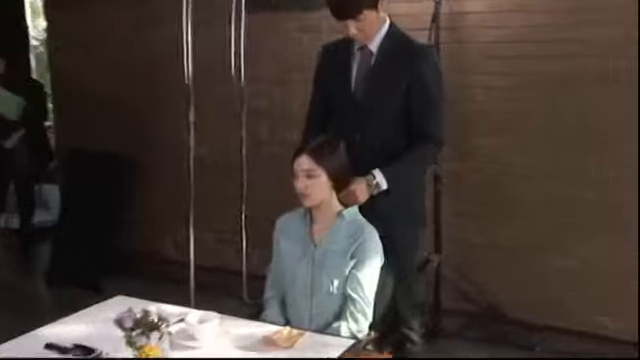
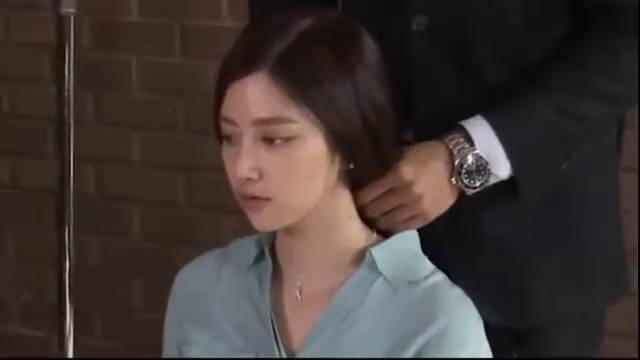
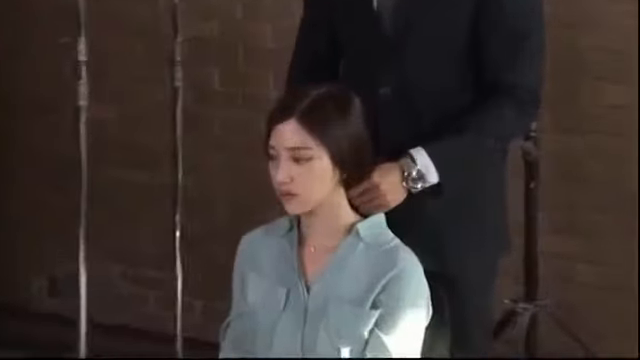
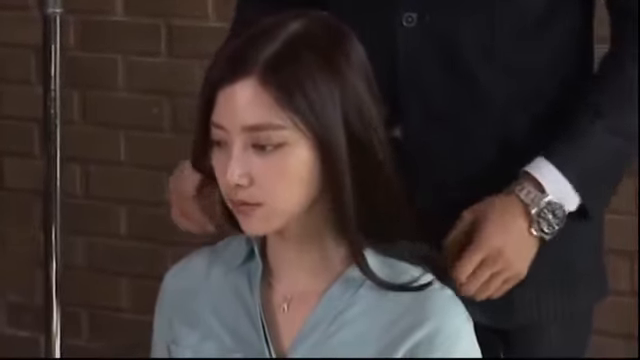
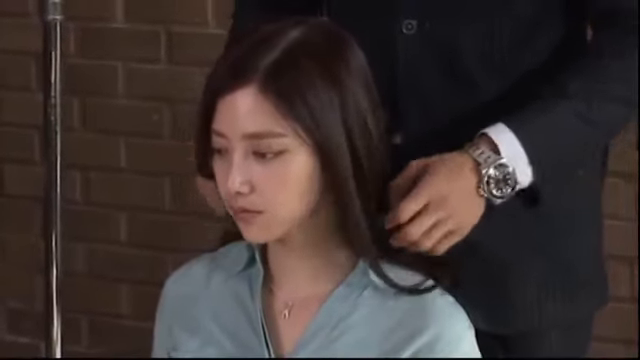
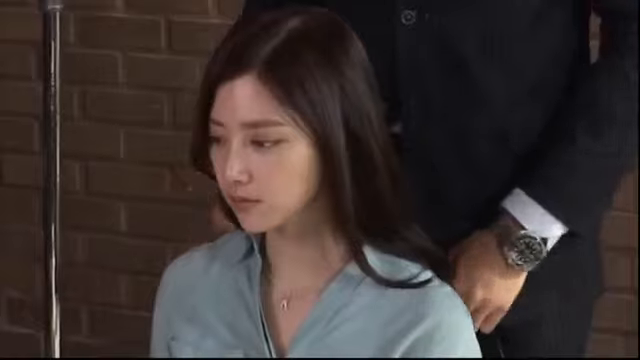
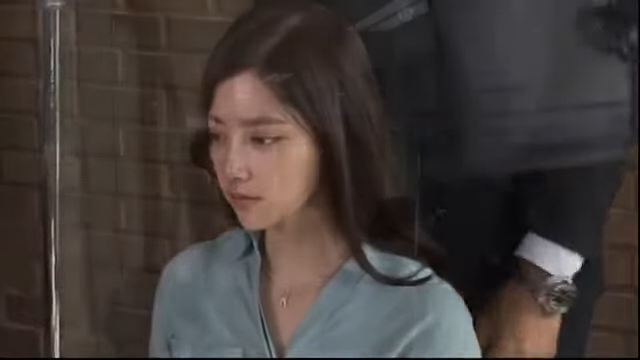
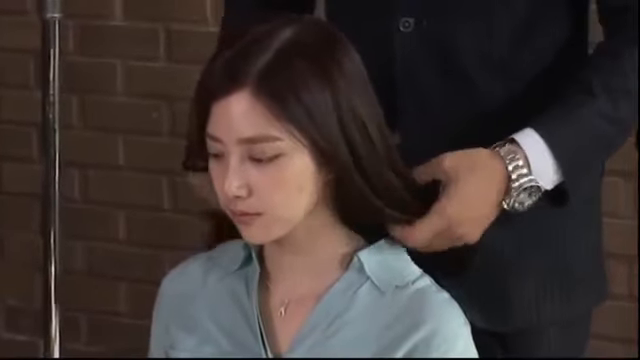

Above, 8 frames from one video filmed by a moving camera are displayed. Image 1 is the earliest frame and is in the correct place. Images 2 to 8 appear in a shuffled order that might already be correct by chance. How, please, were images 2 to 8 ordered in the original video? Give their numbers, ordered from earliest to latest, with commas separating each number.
3, 2, 8, 5, 4, 6, 7
